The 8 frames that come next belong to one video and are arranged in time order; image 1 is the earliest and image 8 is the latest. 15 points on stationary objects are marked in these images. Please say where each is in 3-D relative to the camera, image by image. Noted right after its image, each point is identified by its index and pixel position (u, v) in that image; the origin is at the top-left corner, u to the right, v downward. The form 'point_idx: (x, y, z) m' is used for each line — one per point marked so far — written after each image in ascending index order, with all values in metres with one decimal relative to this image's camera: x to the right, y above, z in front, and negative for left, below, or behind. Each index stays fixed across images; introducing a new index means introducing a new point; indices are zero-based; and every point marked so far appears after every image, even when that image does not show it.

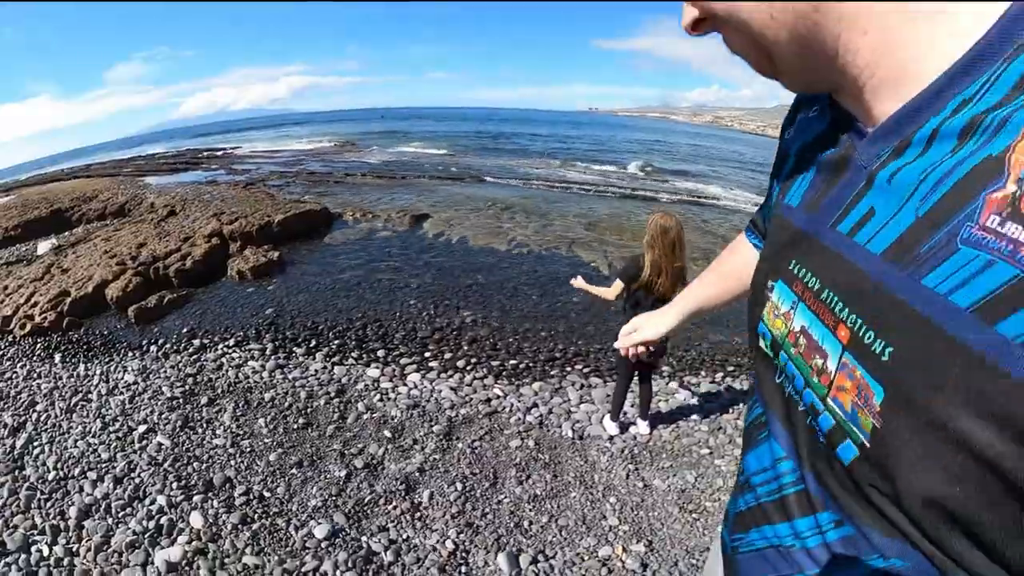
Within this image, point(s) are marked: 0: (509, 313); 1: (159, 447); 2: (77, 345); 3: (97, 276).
0: (-0.1, -0.5, +11.5) m
1: (-3.8, -1.7, +6.6) m
2: (-8.2, -1.1, +11.8) m
3: (-9.4, +0.3, +14.1) m
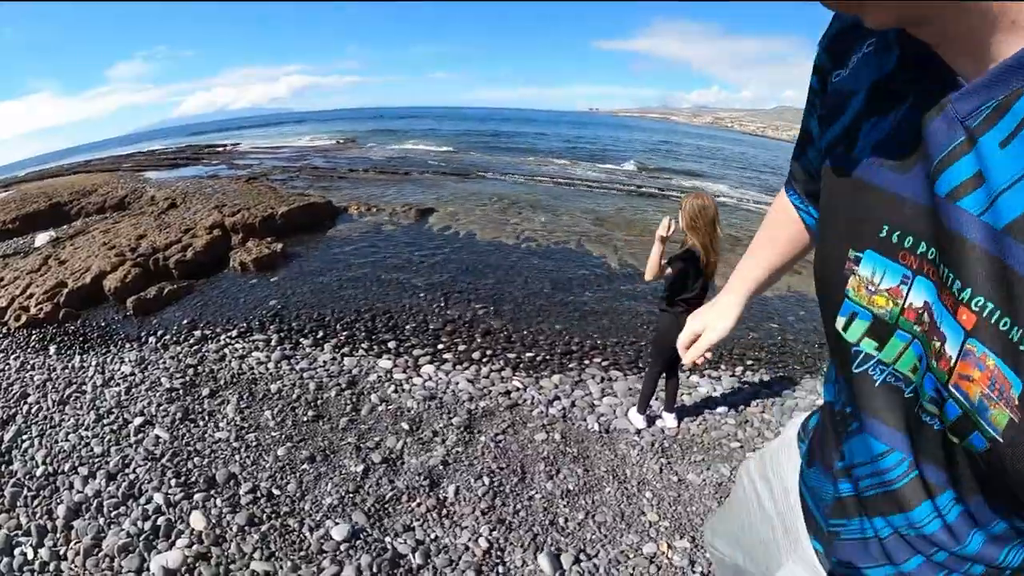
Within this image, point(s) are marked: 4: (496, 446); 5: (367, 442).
0: (+0.2, -0.3, +11.0) m
1: (-3.6, -1.5, +6.2) m
2: (-8.0, -0.9, +11.4) m
3: (-9.1, +0.5, +13.7) m
4: (-0.1, -1.6, +6.0) m
5: (-1.4, -1.5, +6.0) m
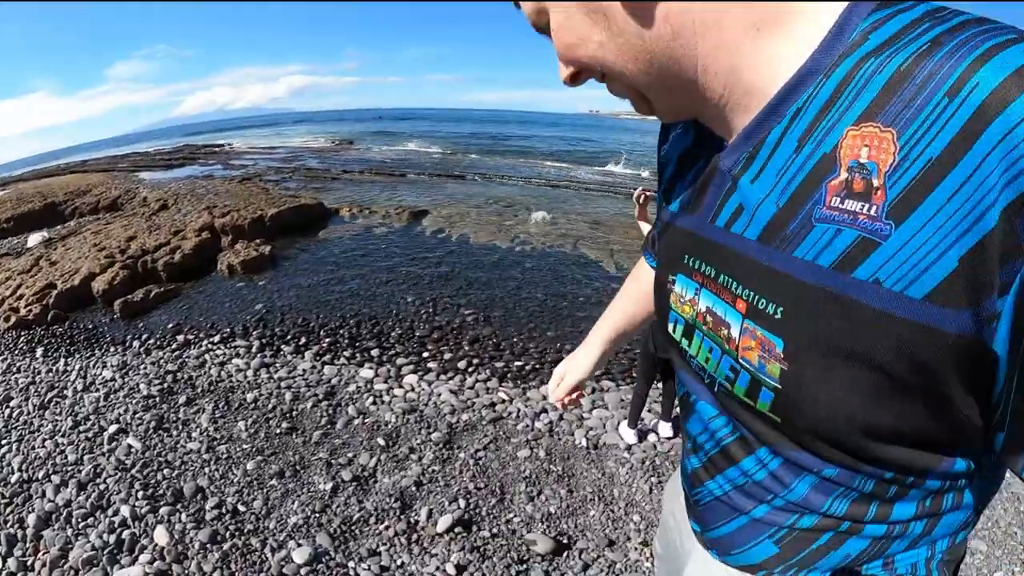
0: (0.0, -0.4, +10.8) m
1: (-3.7, -1.6, +5.9) m
2: (-8.1, -0.9, +11.1) m
3: (-9.3, +0.4, +13.5) m
4: (-0.3, -1.6, +5.7) m
5: (-1.6, -1.6, +5.8) m
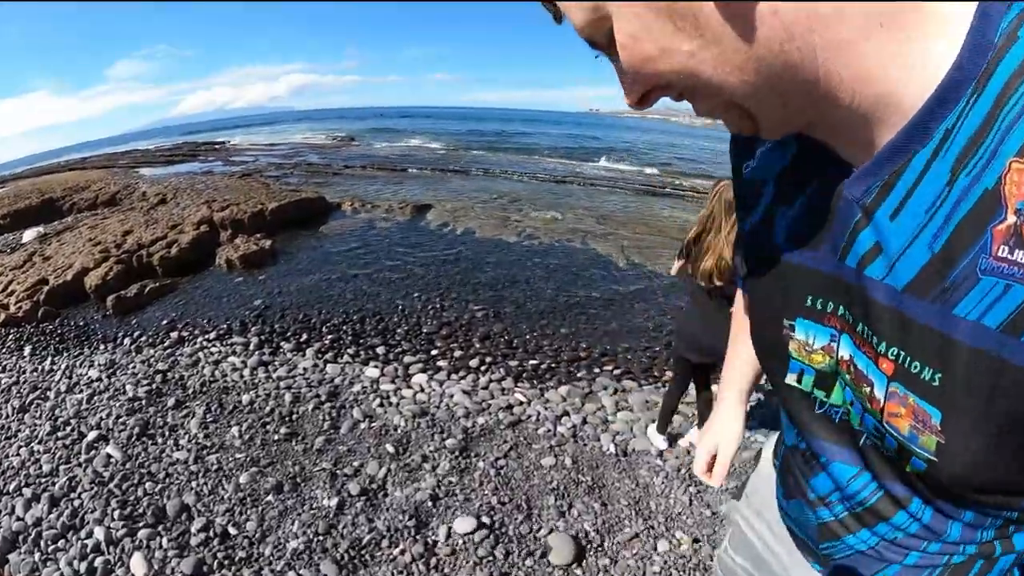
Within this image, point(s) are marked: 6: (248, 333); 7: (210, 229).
0: (+0.2, -0.3, +10.3) m
1: (-3.6, -1.5, +5.4) m
2: (-8.0, -0.9, +10.6) m
3: (-9.1, +0.5, +12.9) m
4: (-0.1, -1.6, +5.2) m
5: (-1.4, -1.5, +5.2) m
6: (-3.8, -0.7, +8.8) m
7: (-7.5, +1.5, +15.3) m
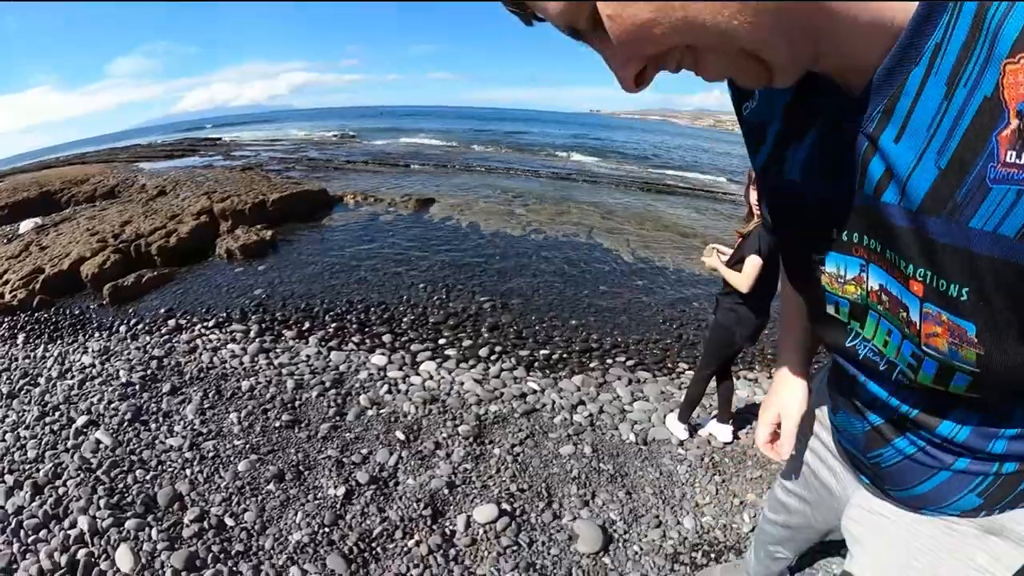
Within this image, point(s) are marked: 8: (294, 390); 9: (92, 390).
0: (+0.3, -0.2, +10.0) m
1: (-3.4, -1.3, +5.1) m
2: (-7.8, -0.6, +10.3) m
3: (-9.0, +0.7, +12.7) m
4: (0.0, -1.4, +4.9) m
5: (-1.3, -1.3, +4.9) m
6: (-3.6, -0.5, +8.5) m
7: (-7.4, +1.7, +15.0) m
8: (-2.1, -1.0, +5.9) m
9: (-4.2, -1.0, +6.1) m
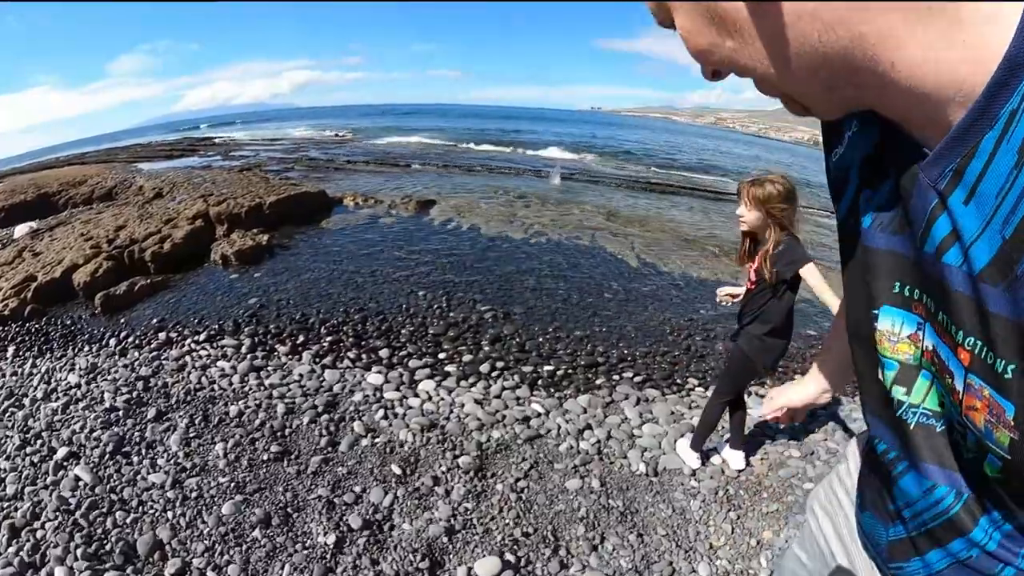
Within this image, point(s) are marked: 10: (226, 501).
0: (+0.4, -0.3, +9.7) m
1: (-3.4, -1.5, +4.8) m
2: (-7.8, -0.8, +10.0) m
3: (-8.9, +0.6, +12.4) m
4: (0.0, -1.6, +4.6) m
5: (-1.3, -1.5, +4.6) m
6: (-3.6, -0.6, +8.2) m
7: (-7.3, +1.6, +14.7) m
8: (-2.0, -1.1, +5.6) m
9: (-4.2, -1.2, +5.8) m
10: (-2.1, -1.5, +4.6) m
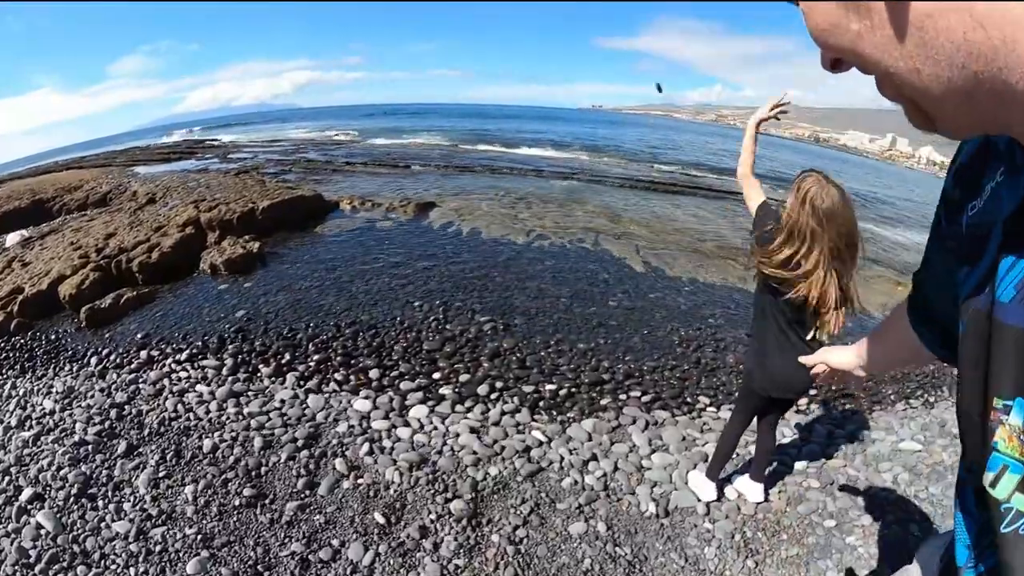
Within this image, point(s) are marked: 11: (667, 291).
0: (+0.3, -0.5, +9.2) m
1: (-3.4, -1.7, +4.4) m
2: (-7.8, -1.0, +9.6) m
3: (-9.0, +0.4, +11.9) m
4: (0.0, -1.7, +4.2) m
5: (-1.3, -1.7, +4.2) m
6: (-3.6, -0.8, +7.8) m
7: (-7.3, +1.3, +14.3) m
8: (-2.1, -1.3, +5.1) m
9: (-4.2, -1.4, +5.4) m
10: (-2.1, -1.7, +4.2) m
11: (+2.8, -0.1, +11.1) m
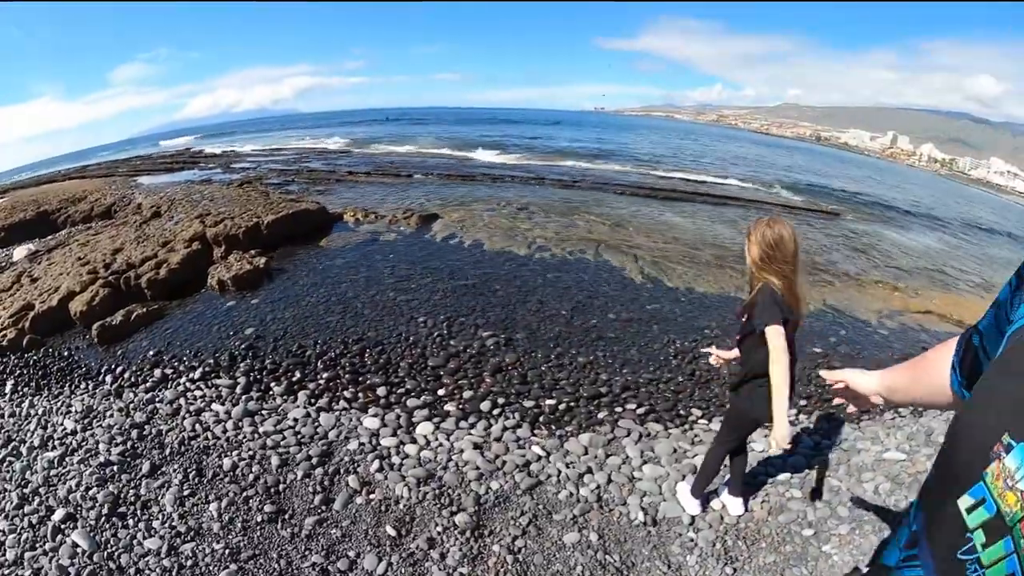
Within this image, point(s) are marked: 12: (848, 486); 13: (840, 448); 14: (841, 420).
0: (+0.3, -0.7, +9.6) m
1: (-3.4, -2.0, +4.8) m
2: (-7.8, -1.3, +10.0) m
3: (-9.0, 0.0, +12.3) m
4: (0.0, -1.9, +4.6) m
5: (-1.3, -1.9, +4.6) m
6: (-3.6, -1.1, +8.2) m
7: (-7.3, +1.0, +14.7) m
8: (-2.1, -1.6, +5.5) m
9: (-4.2, -1.7, +5.8) m
10: (-2.1, -2.0, +4.5) m
11: (+2.8, -0.3, +11.5) m
12: (+3.1, -1.8, +5.8) m
13: (+3.5, -1.7, +6.6) m
14: (+3.9, -1.5, +7.3) m
